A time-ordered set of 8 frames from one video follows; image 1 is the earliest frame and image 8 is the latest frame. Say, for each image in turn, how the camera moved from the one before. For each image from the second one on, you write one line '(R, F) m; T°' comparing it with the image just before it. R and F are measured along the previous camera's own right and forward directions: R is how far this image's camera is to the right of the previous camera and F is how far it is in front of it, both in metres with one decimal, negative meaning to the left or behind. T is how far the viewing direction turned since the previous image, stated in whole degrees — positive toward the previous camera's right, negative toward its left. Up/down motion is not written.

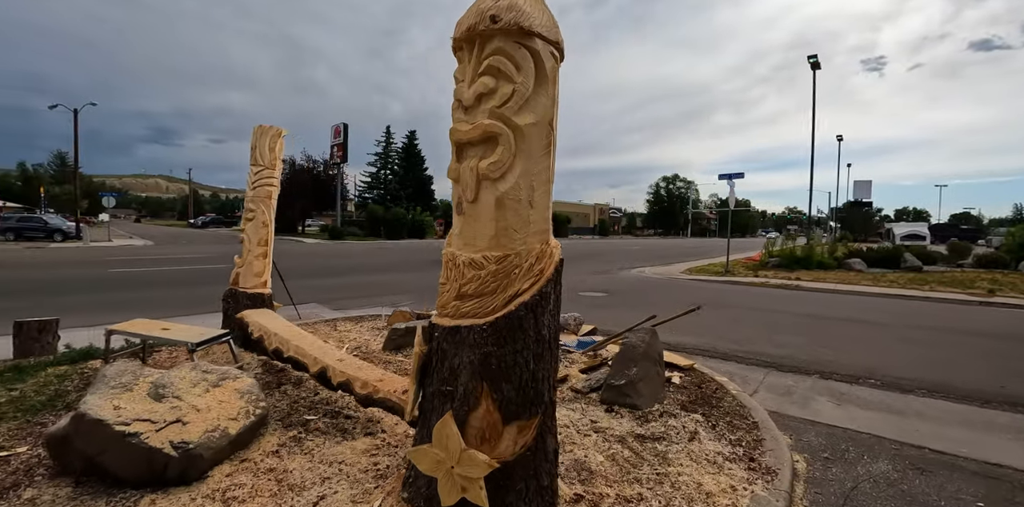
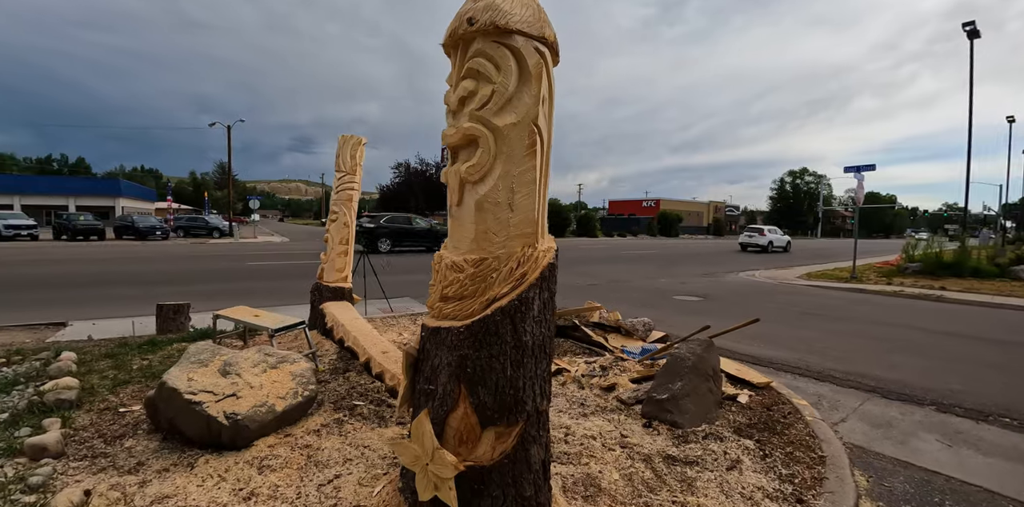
(+0.6, +0.1) m; -14°
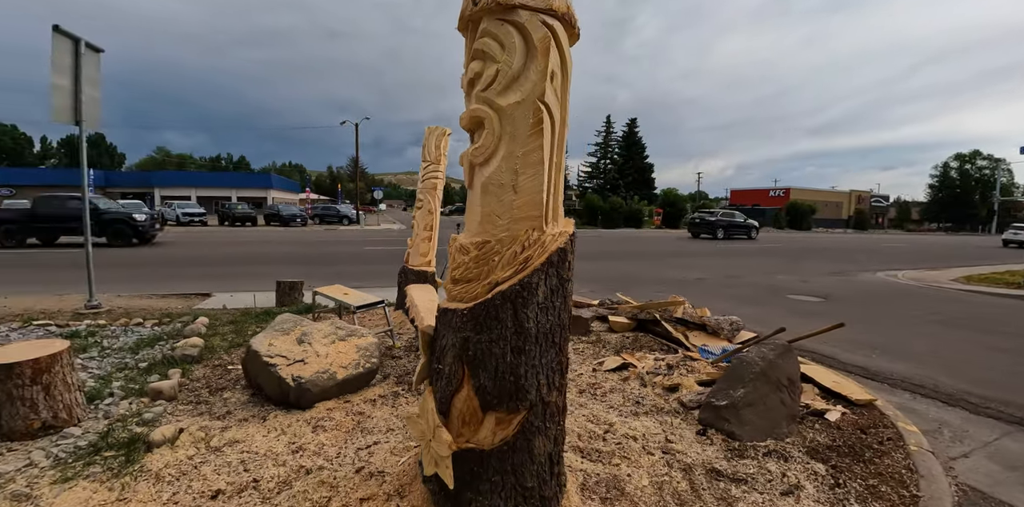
(+0.5, +0.1) m; -14°
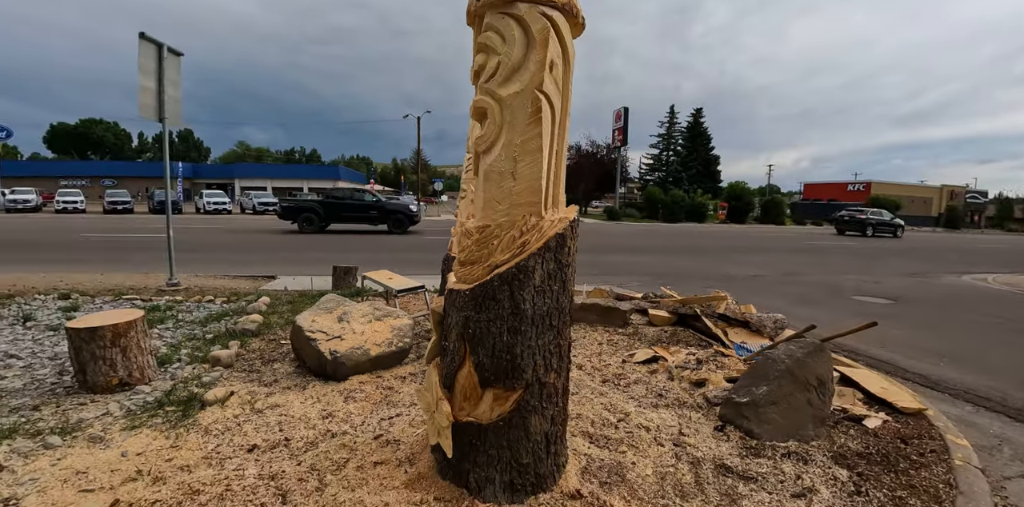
(+0.3, -0.1) m; -8°
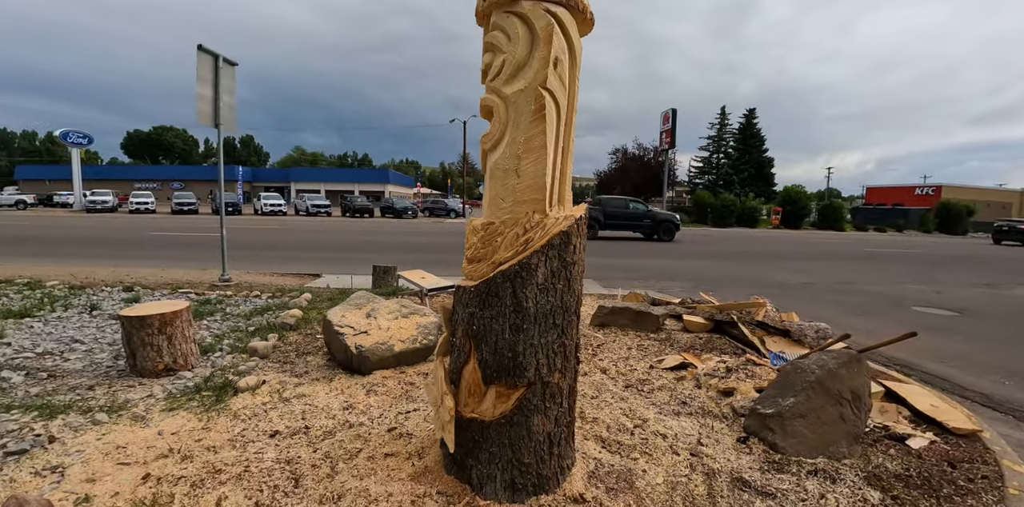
(+0.2, 0.0) m; -6°
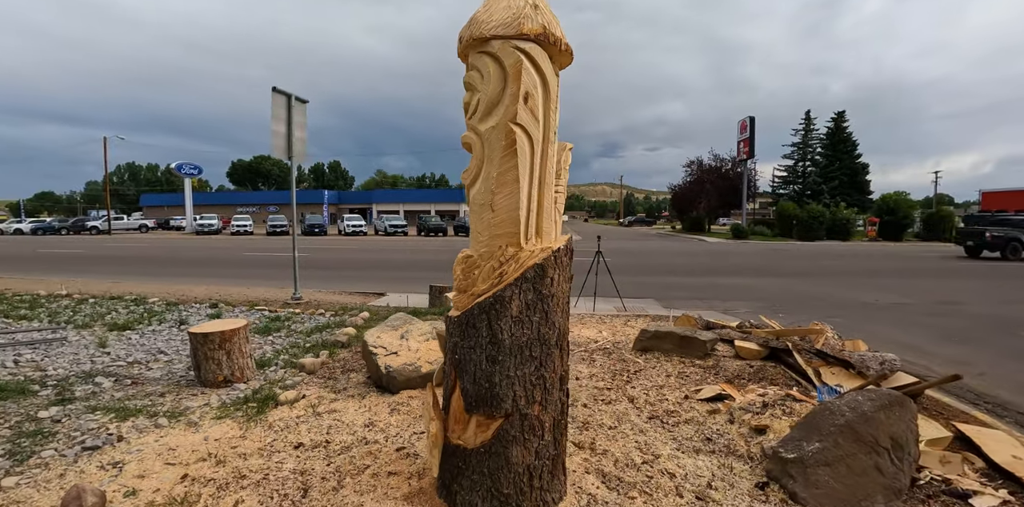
(+0.5, 0.0) m; -10°
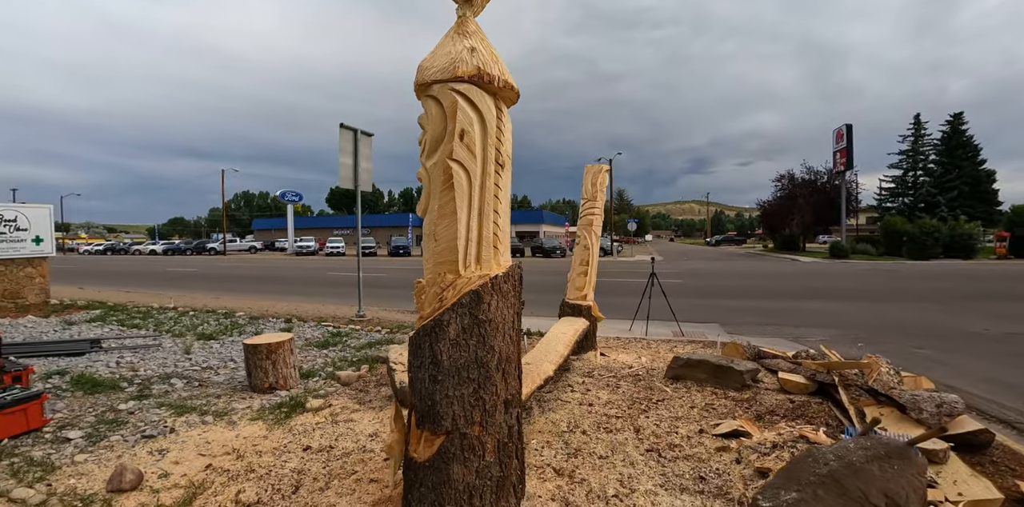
(+0.7, 0.0) m; -11°
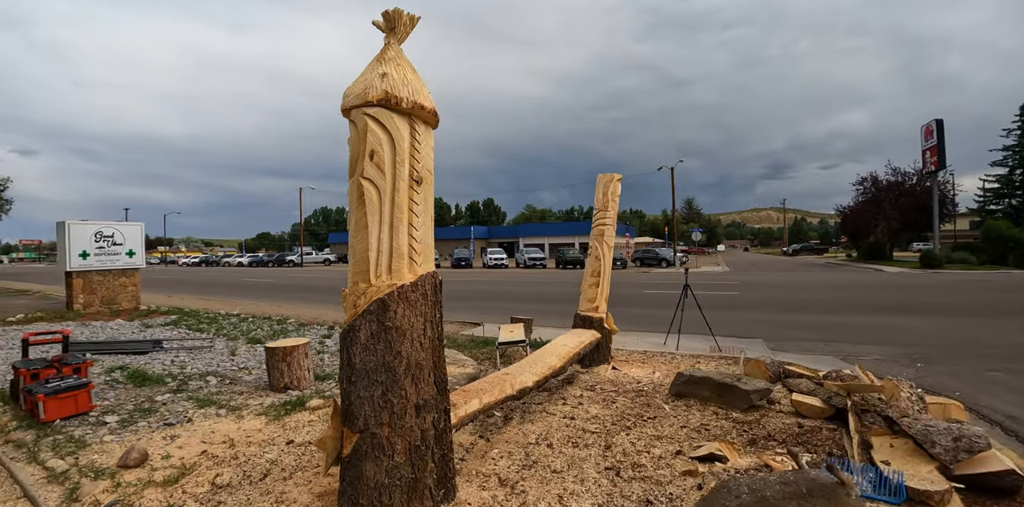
(+0.8, 0.0) m; -10°
